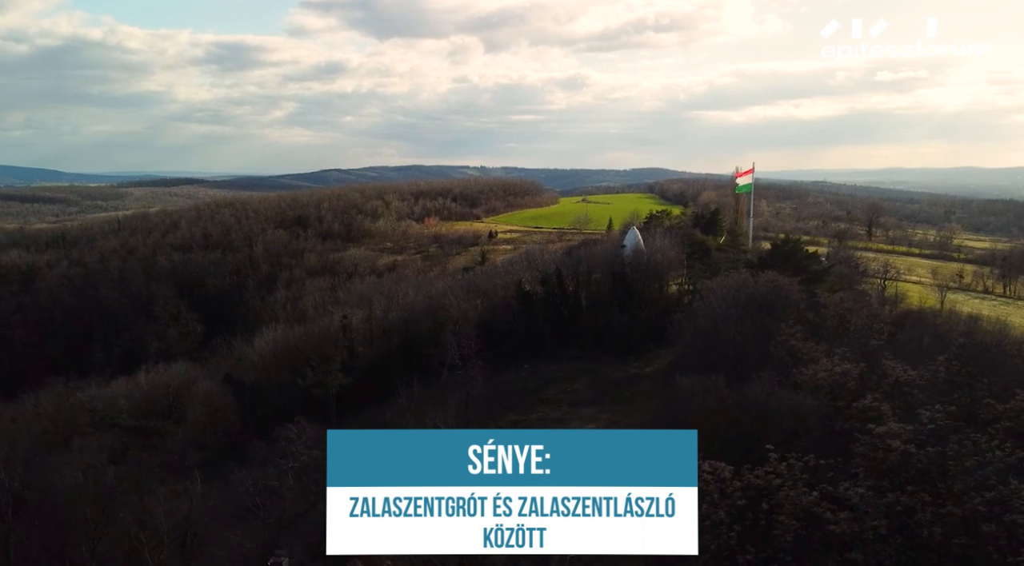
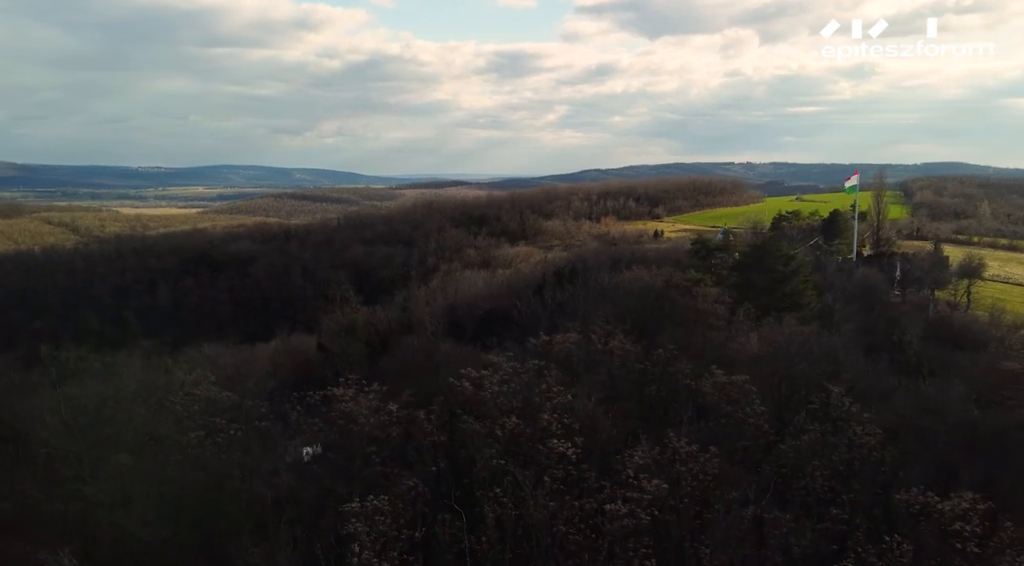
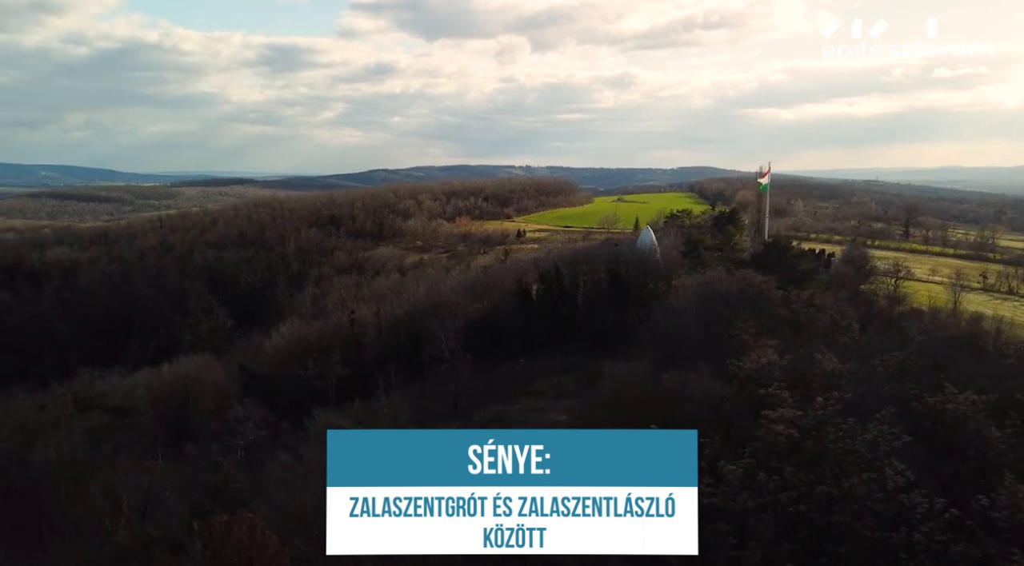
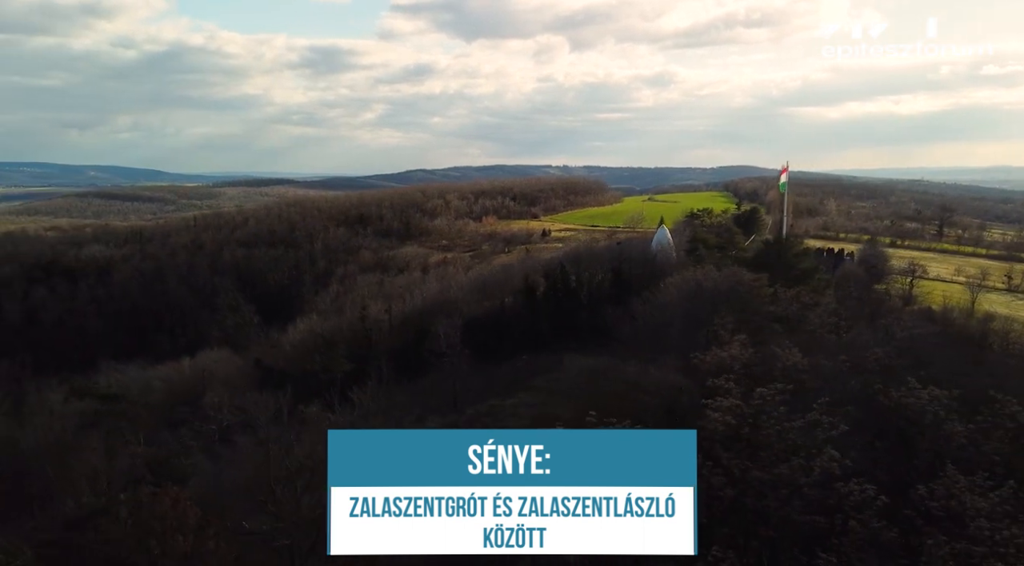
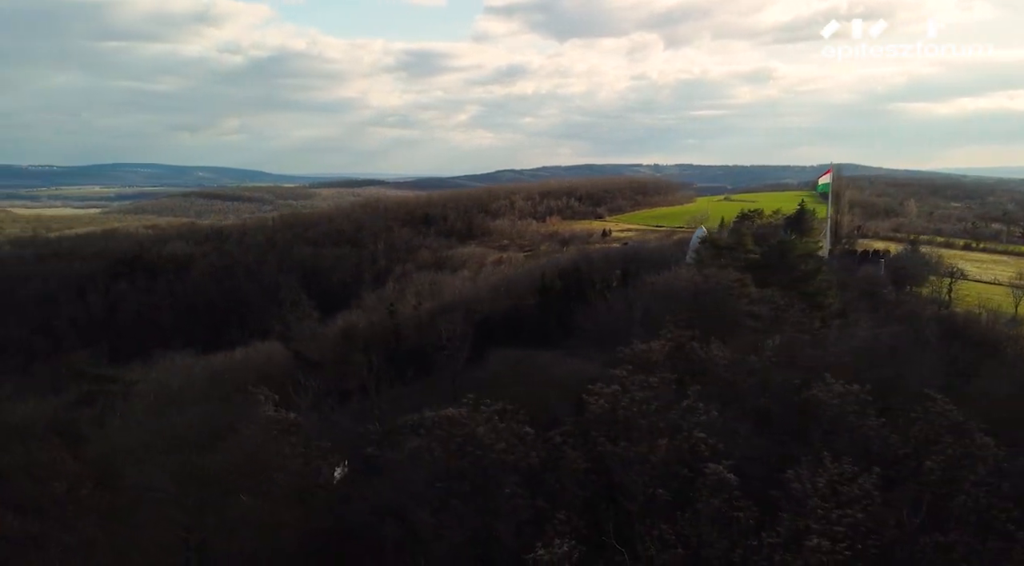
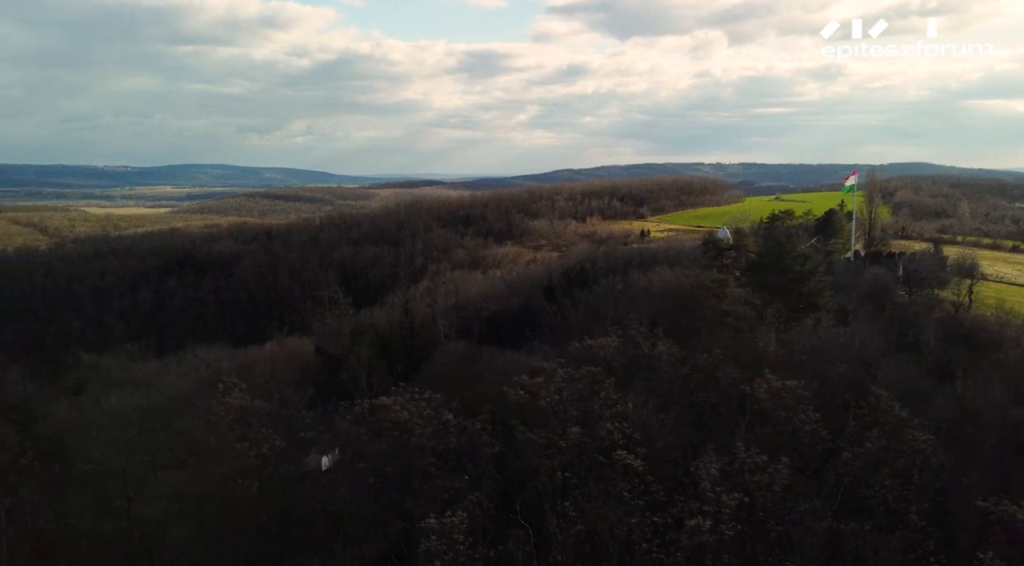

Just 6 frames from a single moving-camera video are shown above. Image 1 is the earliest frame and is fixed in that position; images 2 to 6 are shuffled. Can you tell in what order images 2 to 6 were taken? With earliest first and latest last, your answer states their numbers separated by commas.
3, 4, 5, 6, 2
